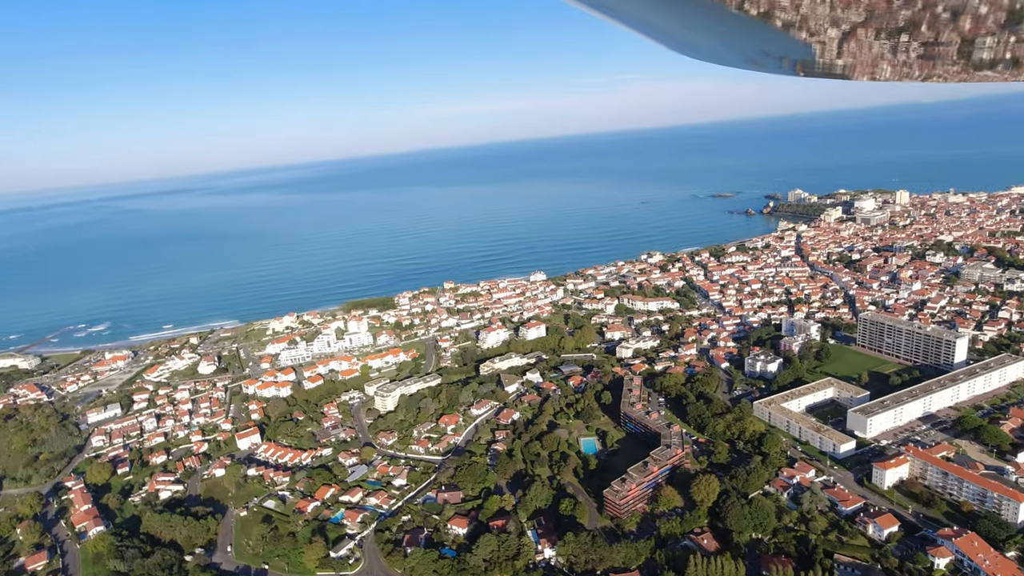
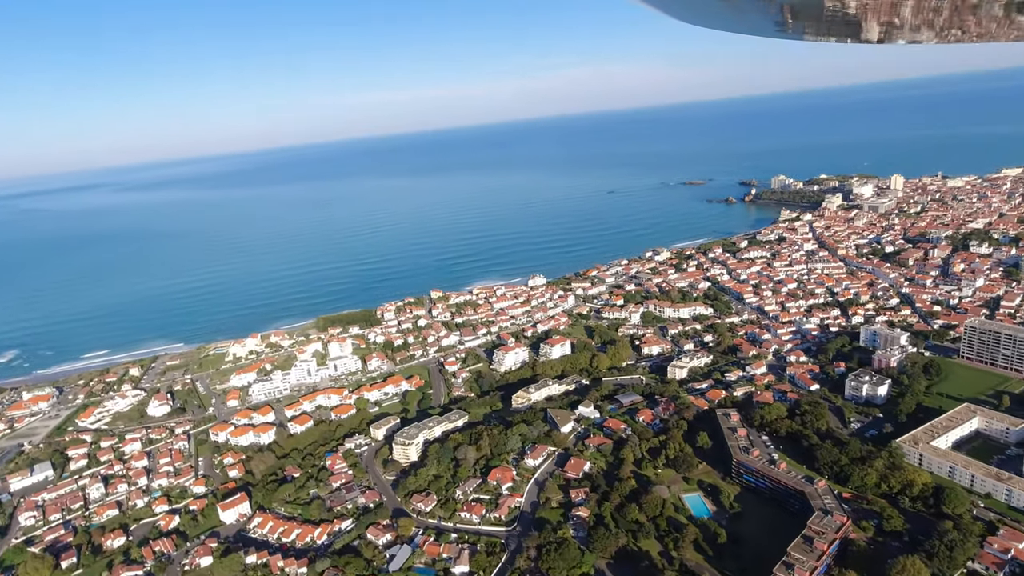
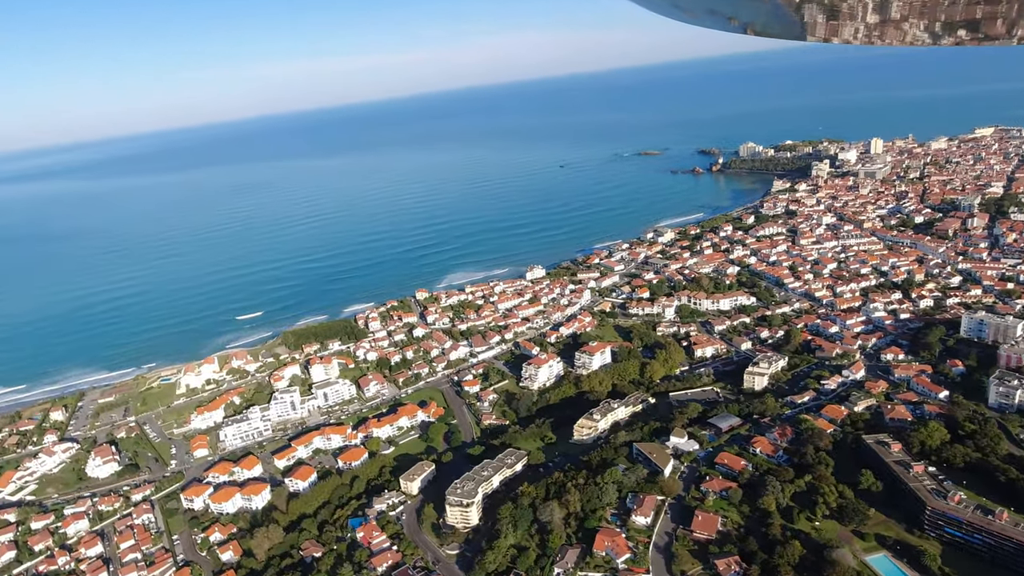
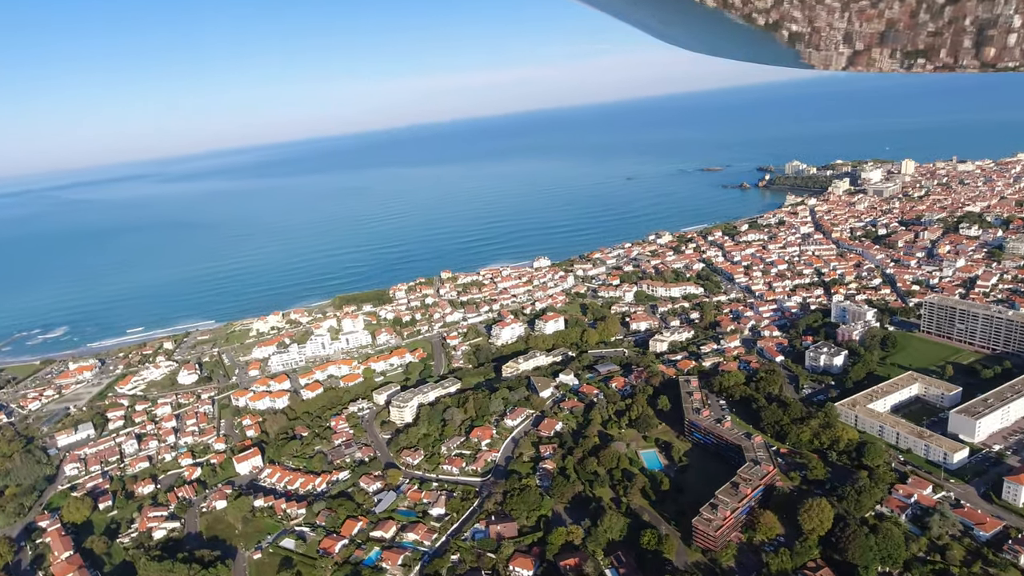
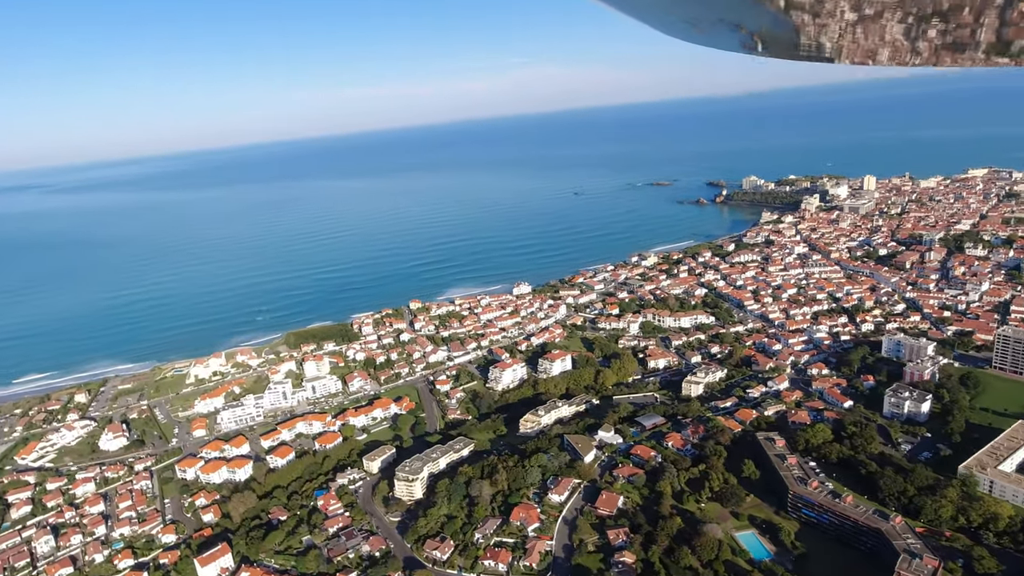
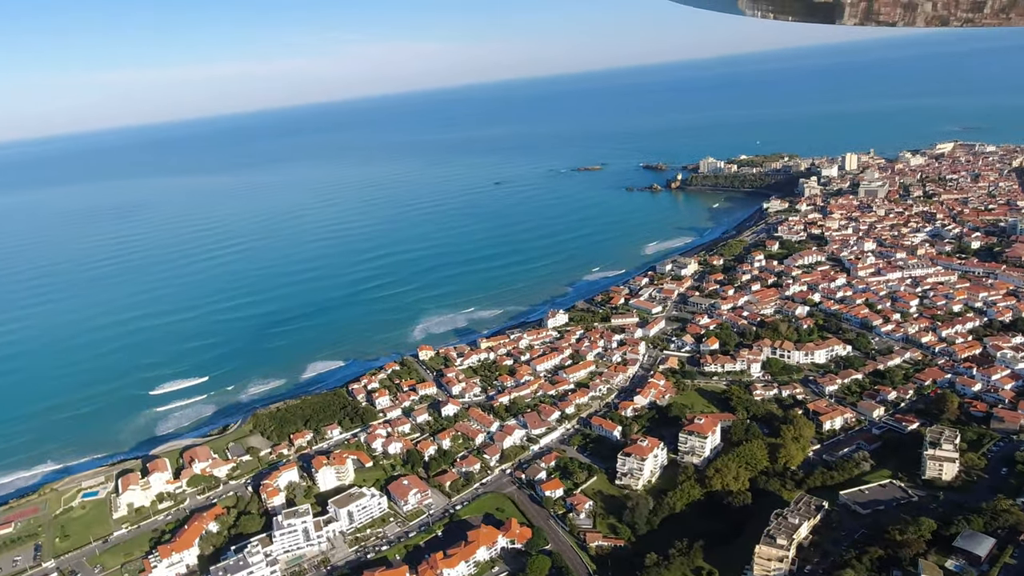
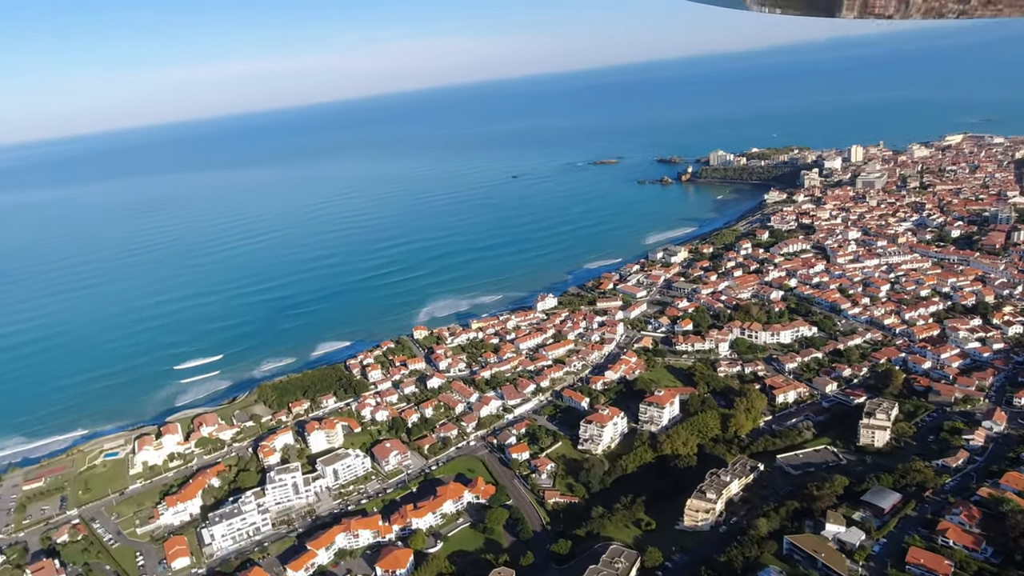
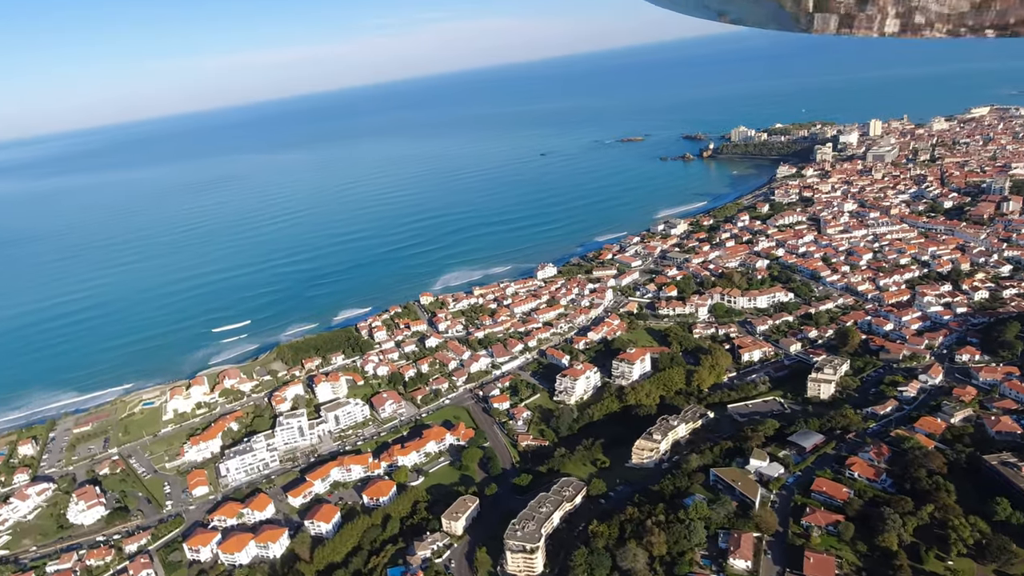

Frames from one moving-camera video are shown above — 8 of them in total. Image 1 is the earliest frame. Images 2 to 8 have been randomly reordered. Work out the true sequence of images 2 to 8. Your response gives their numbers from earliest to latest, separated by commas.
4, 2, 5, 3, 8, 7, 6
